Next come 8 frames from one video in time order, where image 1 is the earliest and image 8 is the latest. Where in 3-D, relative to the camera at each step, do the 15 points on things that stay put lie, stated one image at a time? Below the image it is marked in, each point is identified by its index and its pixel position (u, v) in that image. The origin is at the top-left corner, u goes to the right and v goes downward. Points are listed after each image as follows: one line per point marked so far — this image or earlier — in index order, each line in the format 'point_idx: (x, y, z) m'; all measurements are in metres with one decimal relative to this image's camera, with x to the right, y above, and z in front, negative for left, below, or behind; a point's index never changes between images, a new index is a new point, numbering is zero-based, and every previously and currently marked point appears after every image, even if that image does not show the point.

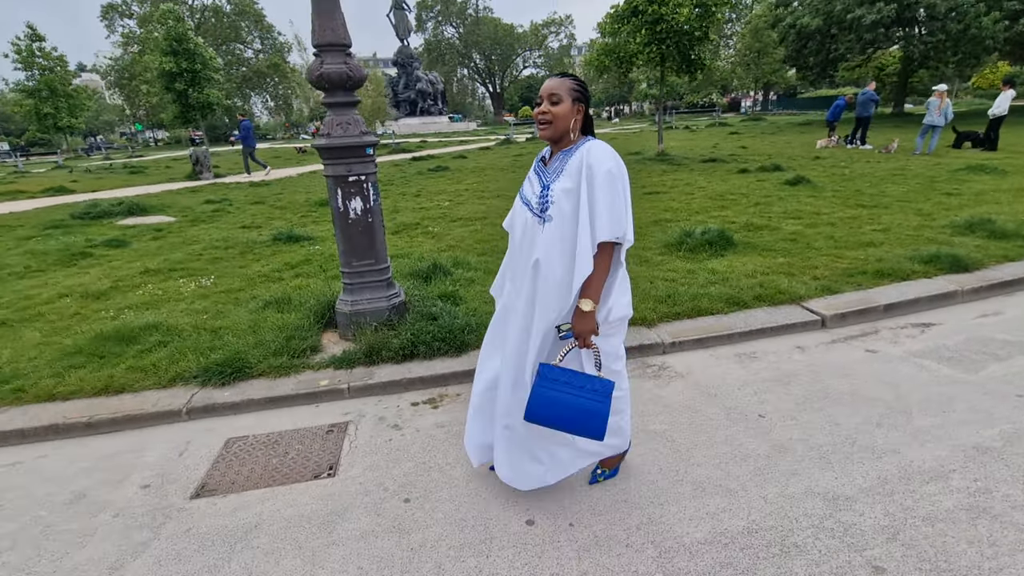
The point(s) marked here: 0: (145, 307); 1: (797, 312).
0: (-3.6, -0.2, +5.1) m
1: (+2.3, -0.2, +4.2) m
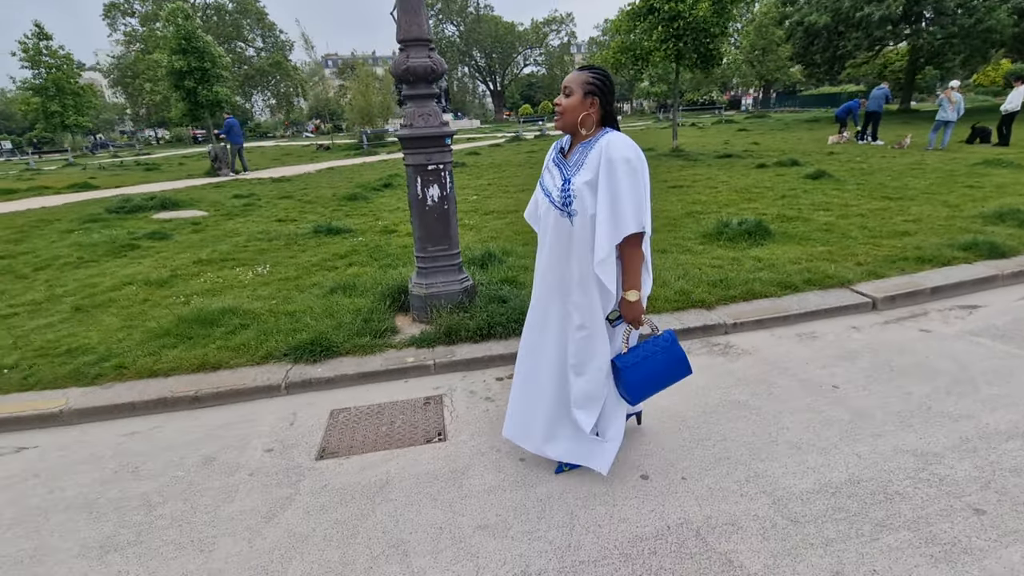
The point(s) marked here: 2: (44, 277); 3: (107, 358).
0: (-3.1, -0.1, +5.3) m
1: (+2.9, -0.1, +4.4) m
2: (-5.6, +0.1, +6.2) m
3: (-3.0, -0.5, +3.9) m
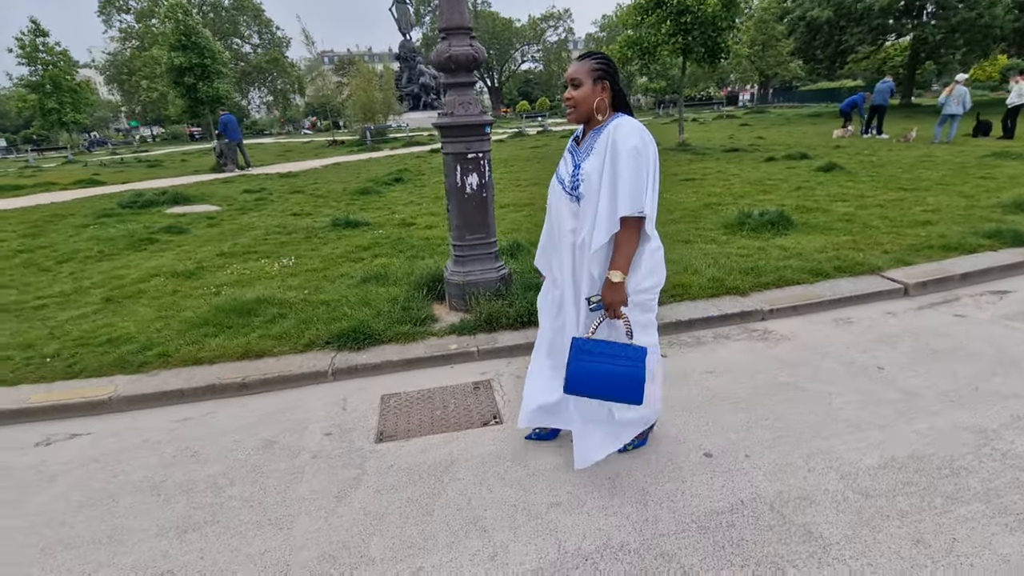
0: (-2.8, 0.0, +5.3) m
1: (+3.2, +0.1, +4.5) m
2: (-5.3, +0.2, +6.2) m
3: (-2.7, -0.4, +3.9) m
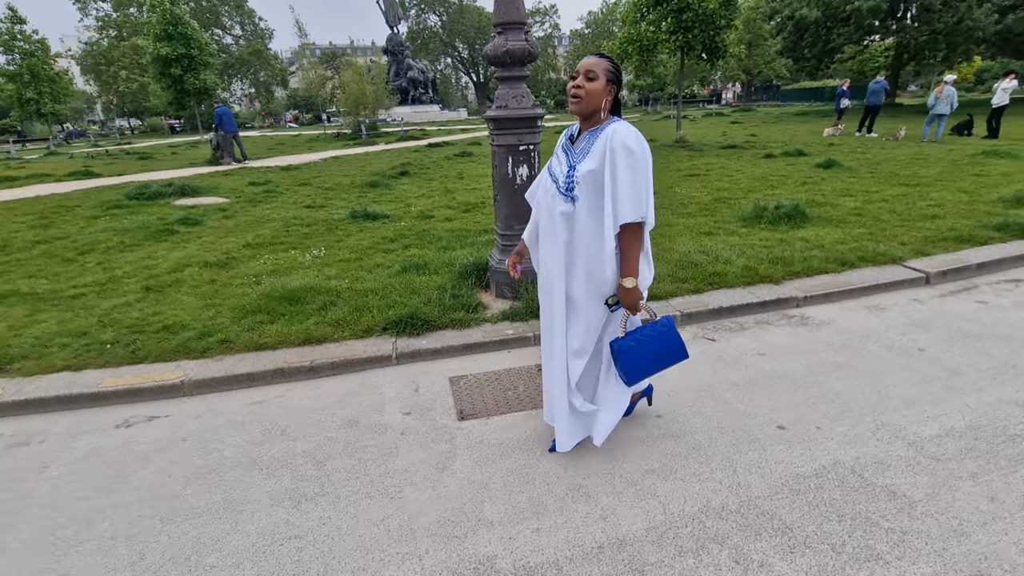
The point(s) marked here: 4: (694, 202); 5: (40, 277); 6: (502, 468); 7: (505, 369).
0: (-2.4, +0.1, +5.3) m
1: (+3.5, +0.2, +4.7) m
2: (-5.0, +0.3, +6.2) m
3: (-2.3, -0.3, +4.0) m
4: (+2.8, +1.3, +7.9) m
5: (-5.2, +0.1, +5.7) m
6: (0.0, -0.9, +2.5) m
7: (0.0, -0.6, +3.5) m
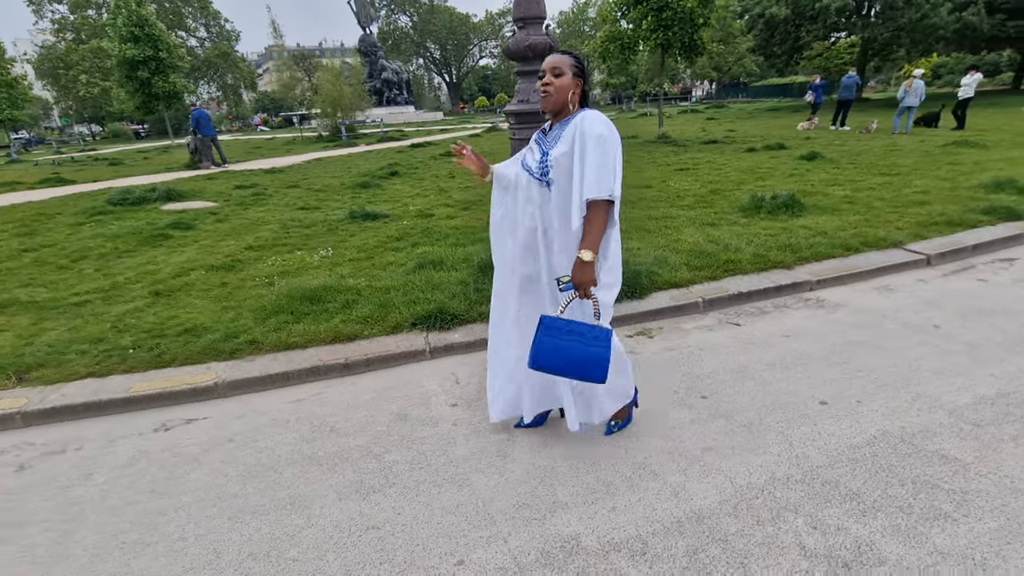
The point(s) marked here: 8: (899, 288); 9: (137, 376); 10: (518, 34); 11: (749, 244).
0: (-2.3, +0.1, +5.3) m
1: (+3.7, +0.3, +4.9) m
2: (-4.8, +0.2, +6.0) m
3: (-2.1, -0.4, +3.9) m
4: (+2.8, +1.4, +8.0) m
5: (-5.0, 0.0, +5.5) m
6: (+0.3, -0.8, +2.6) m
7: (+0.2, -0.5, +3.6) m
8: (+3.3, 0.0, +4.4) m
9: (-2.5, -0.6, +3.5) m
10: (0.0, +1.9, +4.0) m
11: (+2.4, +0.4, +5.3) m
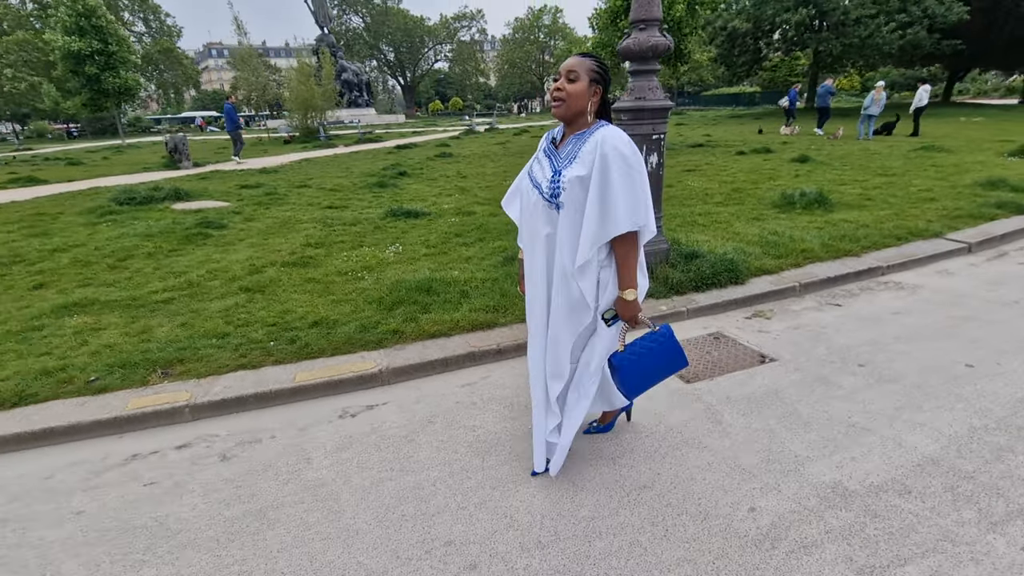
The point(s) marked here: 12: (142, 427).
0: (-1.4, +0.2, +5.3) m
1: (+4.6, +0.5, +5.5) m
2: (-4.0, +0.2, +5.7) m
3: (-1.1, -0.3, +3.9) m
4: (+3.3, +1.6, +8.5) m
5: (-4.2, 0.0, +5.2) m
6: (+1.4, -0.7, +2.8) m
7: (+1.2, -0.4, +3.8) m
8: (+4.2, +0.2, +4.9) m
9: (-1.5, -0.5, +3.5) m
10: (+1.0, +2.0, +4.2) m
11: (+3.2, +0.6, +5.7) m
12: (-2.2, -0.8, +3.0) m
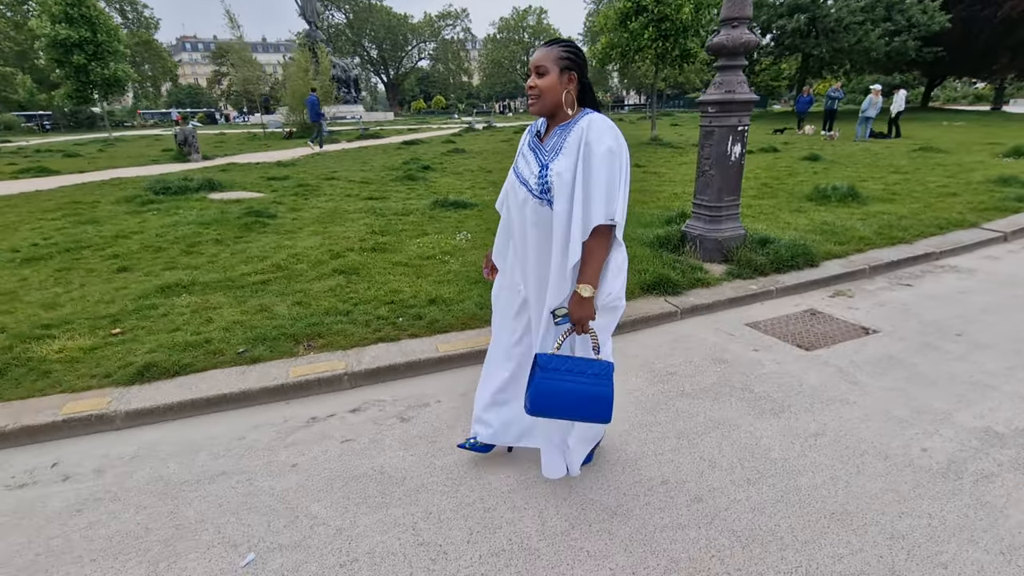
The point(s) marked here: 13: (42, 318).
0: (-0.6, +0.3, +5.4) m
1: (+5.4, +0.6, +5.9) m
2: (-3.2, +0.4, +5.8) m
3: (-0.2, -0.1, +4.1) m
4: (+4.0, +1.7, +8.9) m
5: (-3.3, +0.2, +5.3) m
6: (+2.3, -0.5, +3.1) m
7: (+2.1, -0.2, +4.1) m
8: (+5.0, +0.3, +5.3) m
9: (-0.6, -0.4, +3.6) m
10: (+1.8, +2.2, +4.5) m
11: (+4.0, +0.7, +6.1) m
12: (-1.3, -0.7, +3.2) m
13: (-3.6, -0.2, +4.0) m
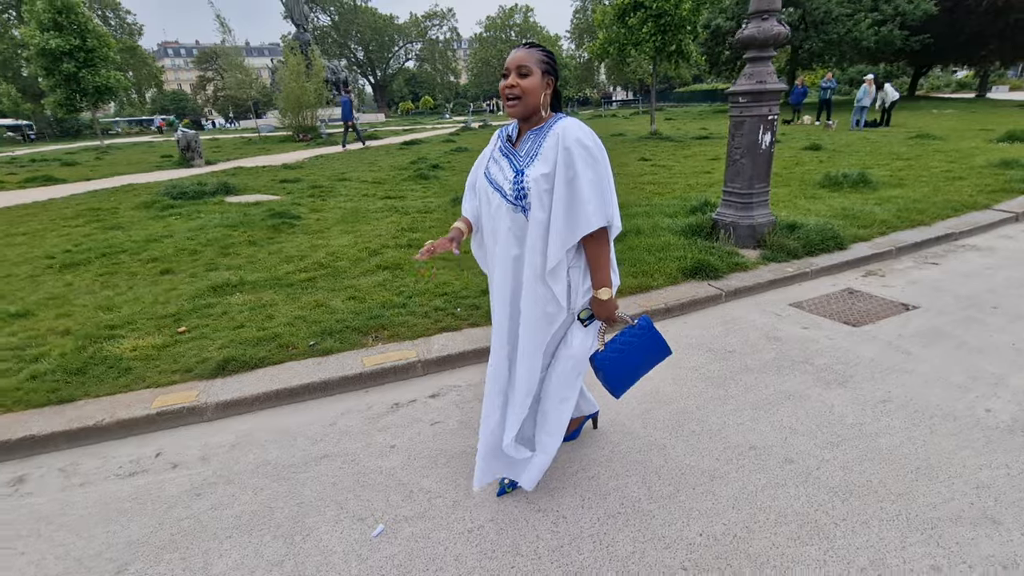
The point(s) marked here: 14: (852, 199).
0: (-0.2, +0.4, +5.6) m
1: (+5.7, +0.9, +6.1) m
2: (-2.9, +0.4, +5.8) m
3: (+0.2, 0.0, +4.2) m
4: (+4.2, +1.9, +9.1) m
5: (-3.0, +0.2, +5.3) m
6: (+2.7, -0.4, +3.3) m
7: (+2.5, -0.1, +4.2) m
8: (+5.4, +0.6, +5.5) m
9: (-0.1, -0.3, +3.7) m
10: (+2.2, +2.4, +4.6) m
11: (+4.4, +0.9, +6.3) m
12: (-0.8, -0.6, +3.3) m
13: (-3.2, -0.2, +4.1) m
14: (+4.5, +1.1, +6.9) m
